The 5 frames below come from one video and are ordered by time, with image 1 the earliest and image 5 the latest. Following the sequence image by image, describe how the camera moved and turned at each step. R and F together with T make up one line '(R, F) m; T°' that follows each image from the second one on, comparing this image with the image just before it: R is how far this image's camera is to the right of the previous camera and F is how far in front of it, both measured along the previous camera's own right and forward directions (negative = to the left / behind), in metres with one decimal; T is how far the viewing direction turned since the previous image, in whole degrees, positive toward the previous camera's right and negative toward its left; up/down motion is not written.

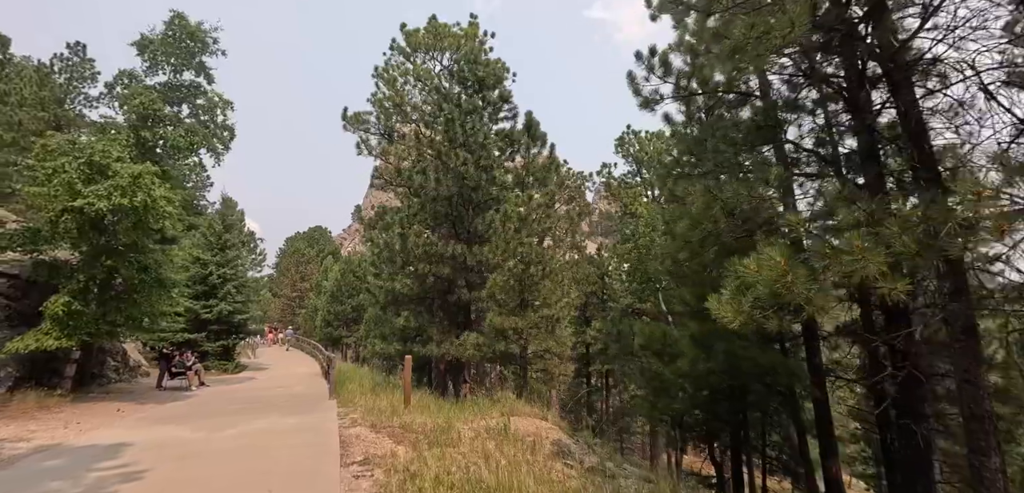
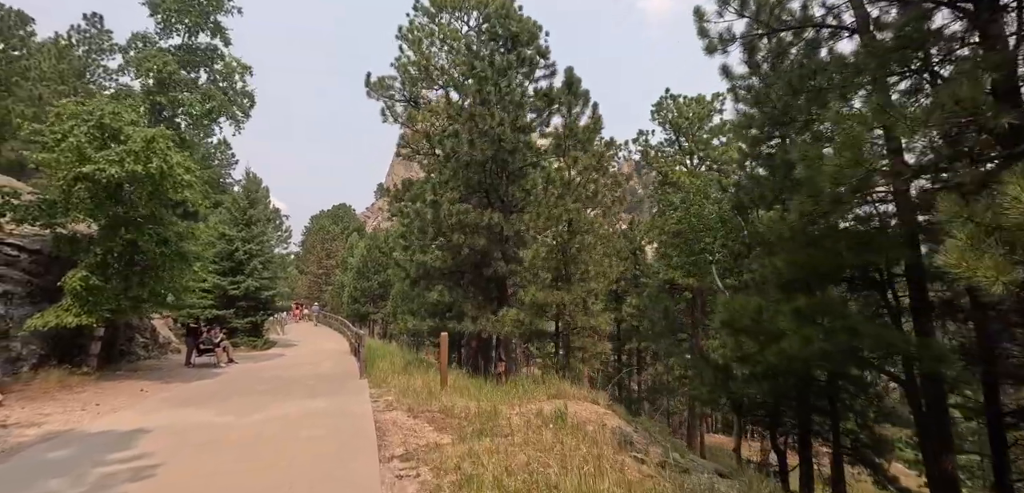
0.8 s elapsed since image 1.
(-0.4, +1.0) m; -2°
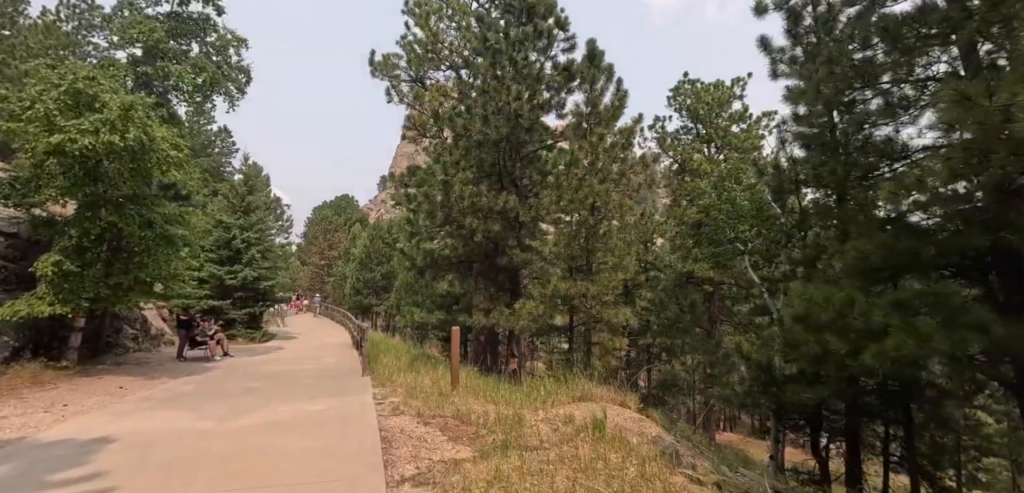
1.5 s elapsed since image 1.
(-0.3, +1.0) m; 0°
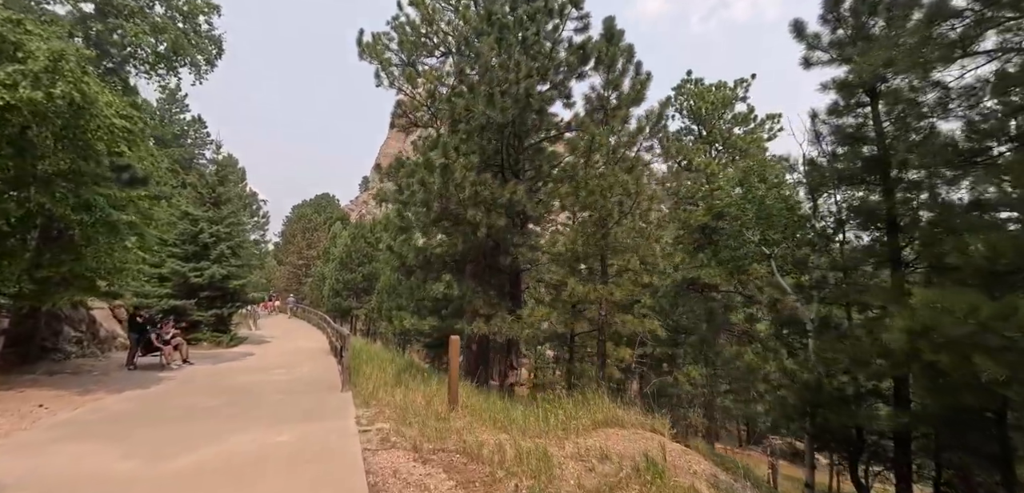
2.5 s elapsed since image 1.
(-0.5, +1.4) m; +2°
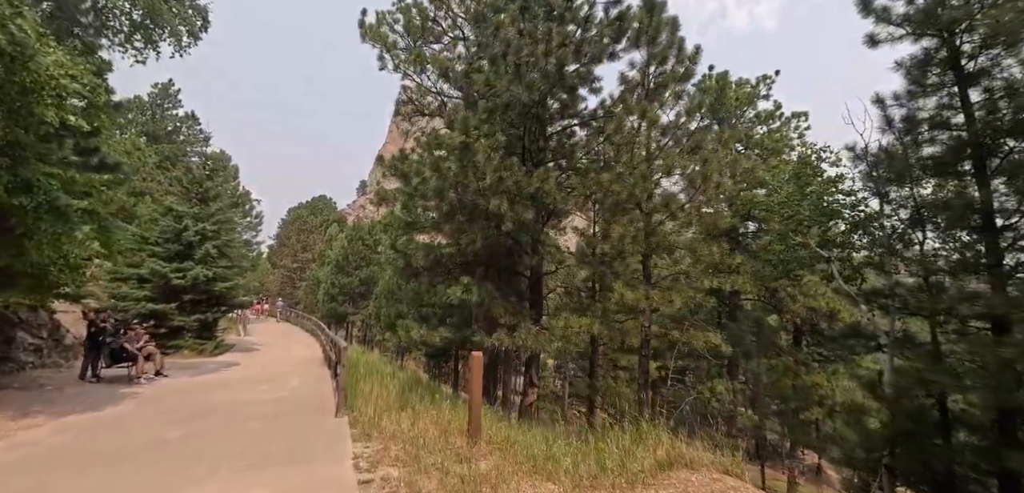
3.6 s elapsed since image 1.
(-0.5, +1.5) m; 0°
